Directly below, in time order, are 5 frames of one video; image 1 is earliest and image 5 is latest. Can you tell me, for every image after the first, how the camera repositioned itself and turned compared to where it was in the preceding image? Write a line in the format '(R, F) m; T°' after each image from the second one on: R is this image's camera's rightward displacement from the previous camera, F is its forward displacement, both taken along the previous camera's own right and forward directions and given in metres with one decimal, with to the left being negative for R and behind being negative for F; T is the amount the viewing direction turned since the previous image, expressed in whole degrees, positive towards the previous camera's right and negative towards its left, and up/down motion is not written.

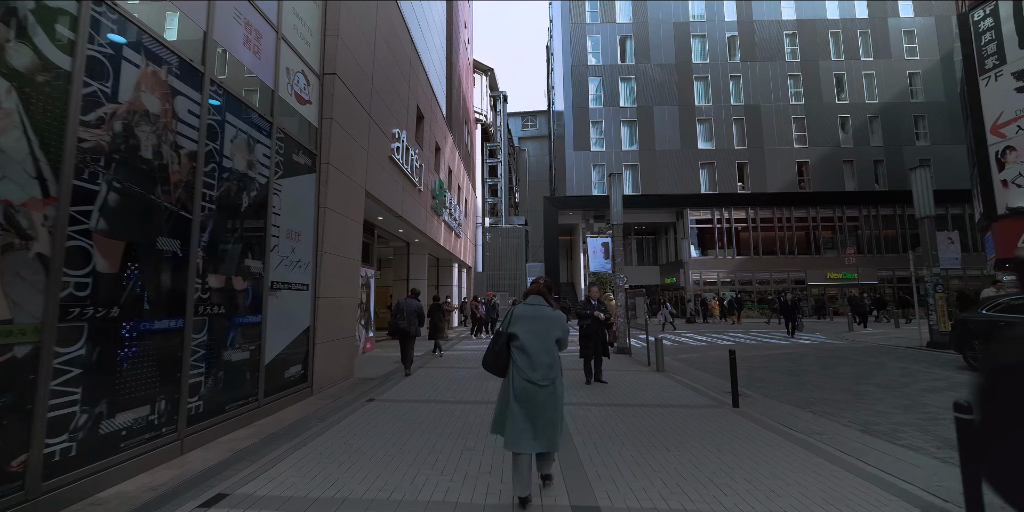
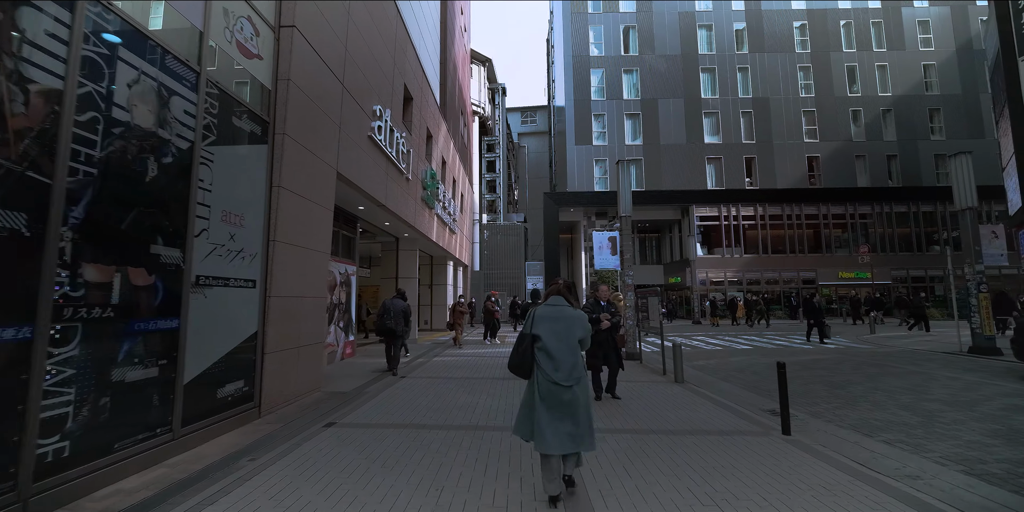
(+0.1, +1.4) m; 0°
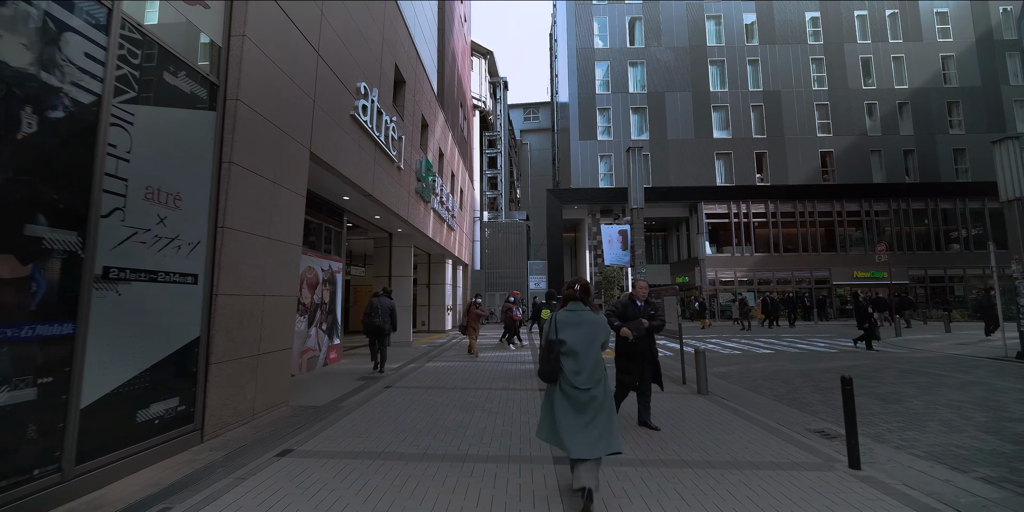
(+0.1, +1.1) m; 0°
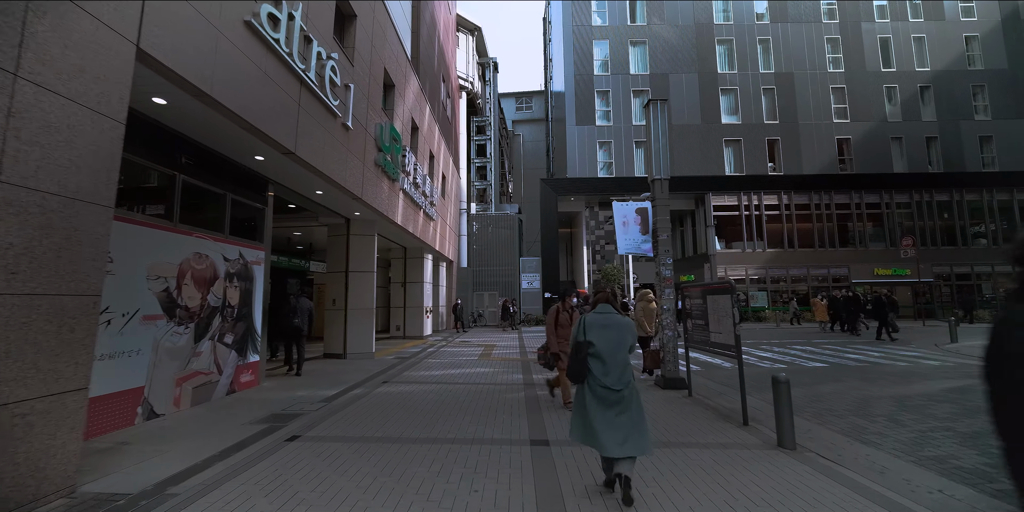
(+0.2, +3.0) m; +1°
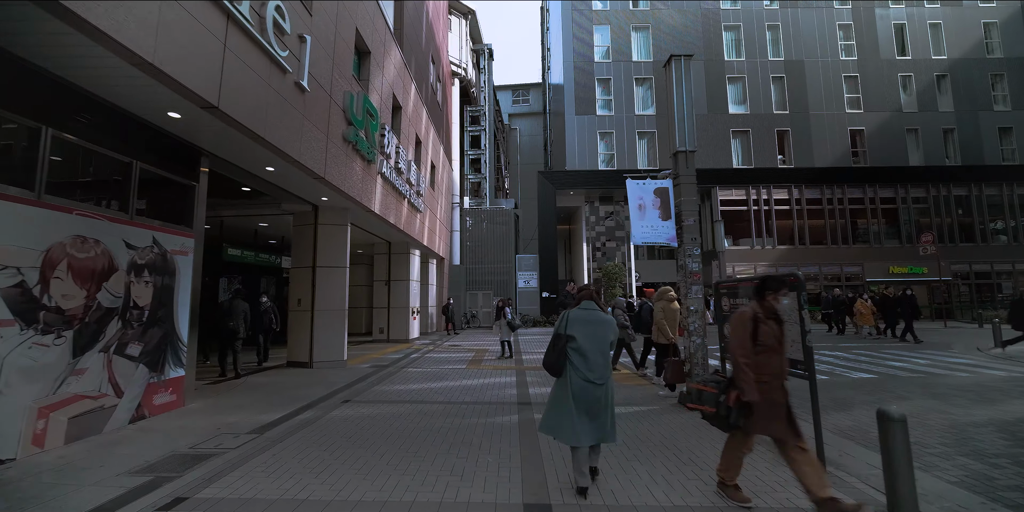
(+0.1, +1.7) m; 0°
